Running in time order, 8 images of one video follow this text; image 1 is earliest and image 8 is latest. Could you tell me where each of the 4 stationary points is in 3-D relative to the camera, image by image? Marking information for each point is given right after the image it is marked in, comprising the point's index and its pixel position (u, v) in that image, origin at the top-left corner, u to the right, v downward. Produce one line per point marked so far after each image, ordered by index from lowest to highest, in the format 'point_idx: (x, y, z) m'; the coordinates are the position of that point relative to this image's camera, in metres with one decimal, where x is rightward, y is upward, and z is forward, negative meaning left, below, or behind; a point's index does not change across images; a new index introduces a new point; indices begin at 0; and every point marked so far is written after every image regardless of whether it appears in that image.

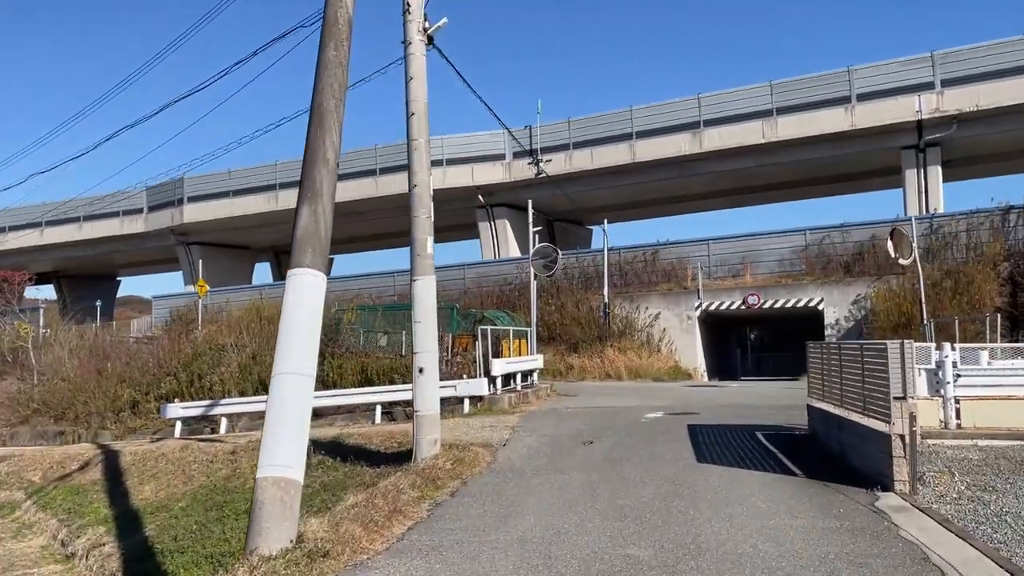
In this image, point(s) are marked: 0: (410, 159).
0: (-1.0, +1.3, +8.3) m
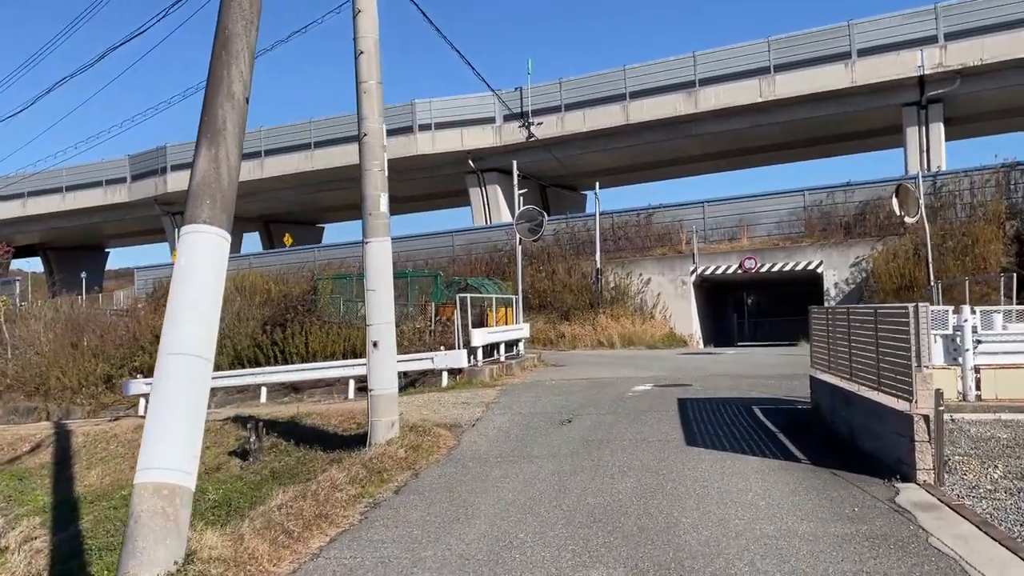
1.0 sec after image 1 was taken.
0: (-1.4, +1.6, +7.3) m
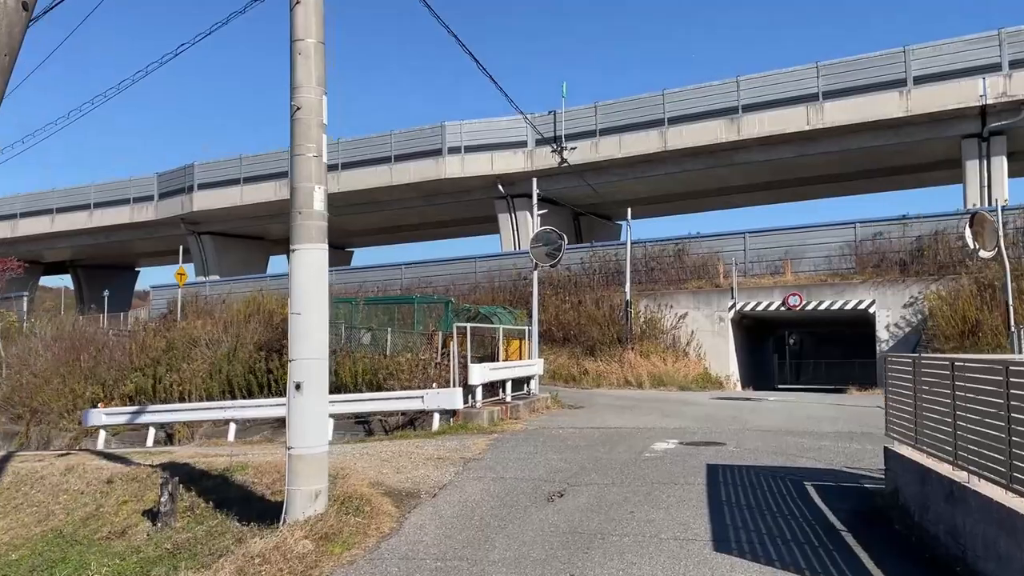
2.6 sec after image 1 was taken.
0: (-1.5, +1.5, +5.6) m
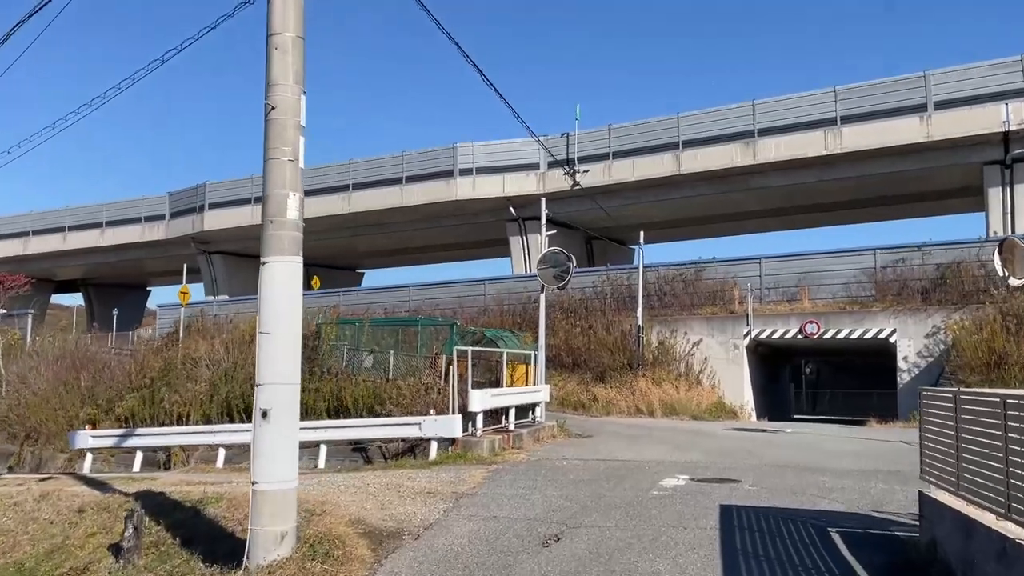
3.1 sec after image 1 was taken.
0: (-1.5, +1.4, +5.1) m
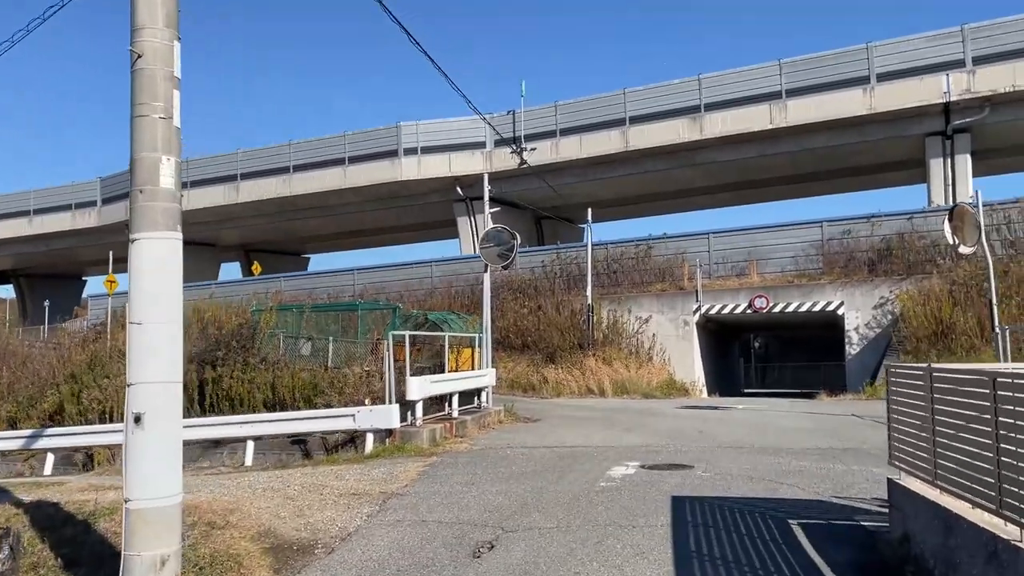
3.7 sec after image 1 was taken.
0: (-2.0, +1.5, +4.3) m
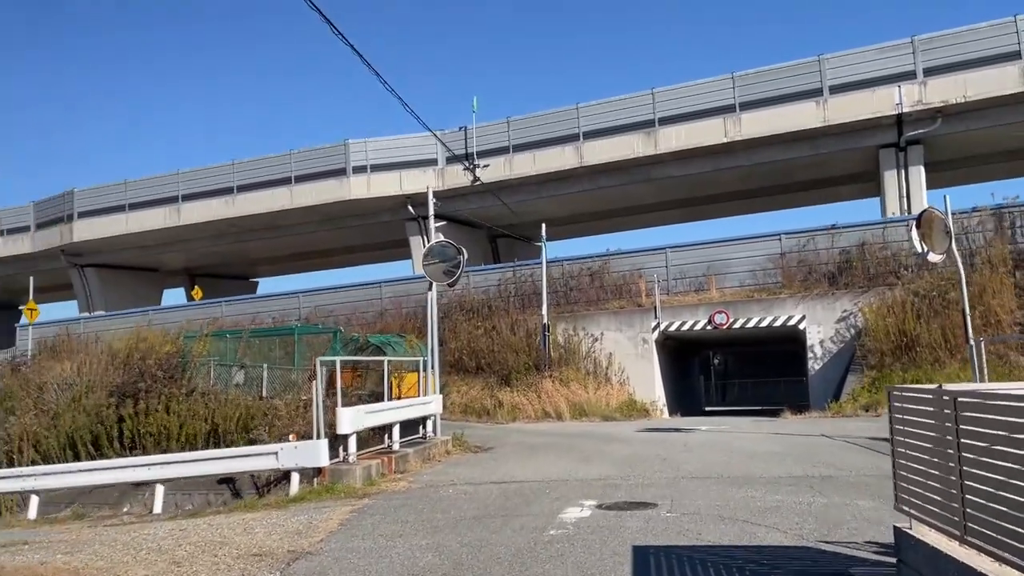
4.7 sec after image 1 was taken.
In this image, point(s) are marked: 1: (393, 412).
0: (-2.4, +1.4, +3.3) m
1: (-1.5, -1.6, +10.8) m
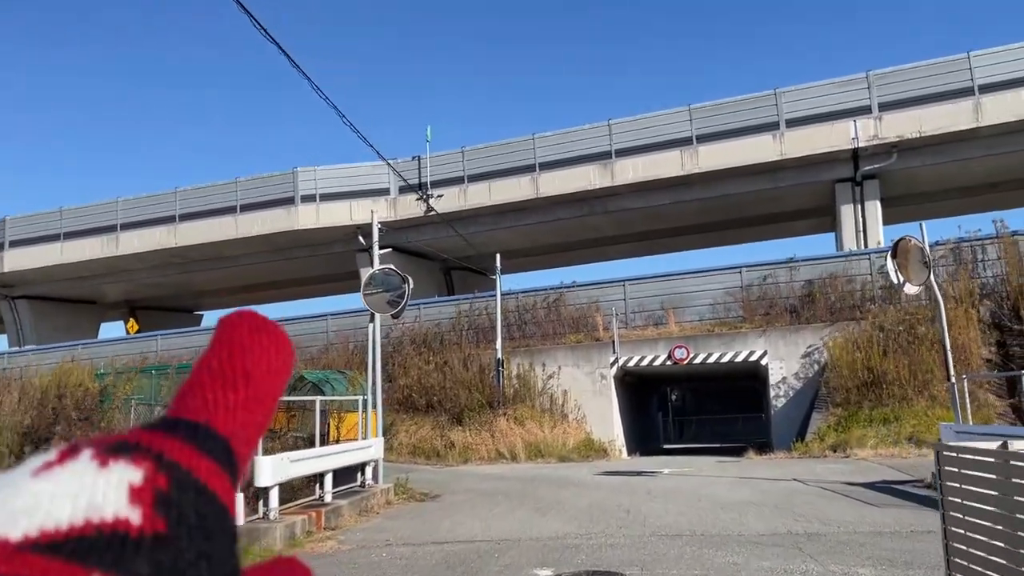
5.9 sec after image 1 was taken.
0: (-2.6, +1.3, +2.2) m
1: (-2.2, -2.0, +9.6) m
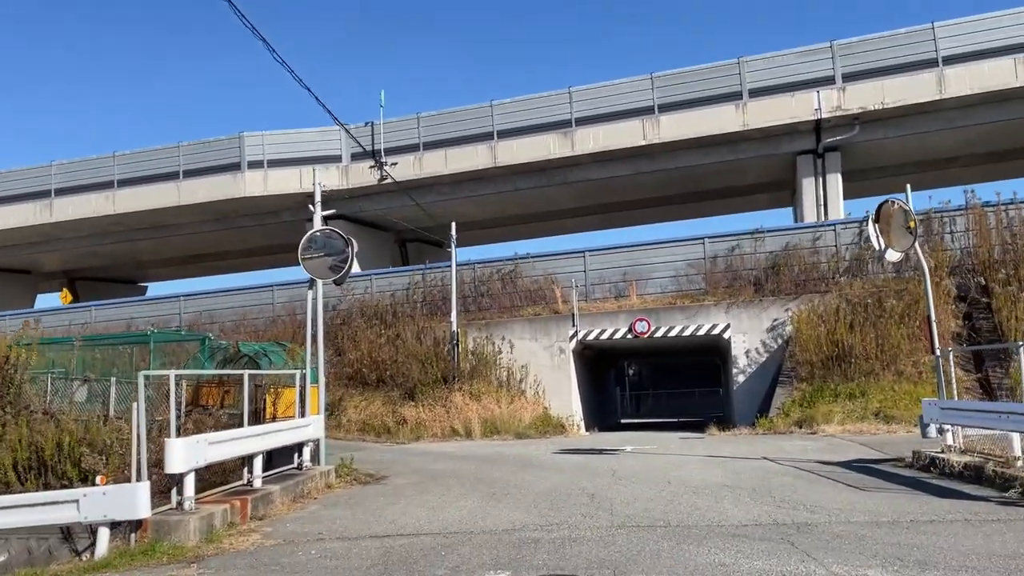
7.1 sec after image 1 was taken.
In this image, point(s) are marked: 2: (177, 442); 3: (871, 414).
0: (-2.6, +1.5, +1.1) m
1: (-2.7, -1.6, +8.6) m
2: (-2.8, -1.3, +7.2) m
3: (+6.8, -2.4, +15.8) m
